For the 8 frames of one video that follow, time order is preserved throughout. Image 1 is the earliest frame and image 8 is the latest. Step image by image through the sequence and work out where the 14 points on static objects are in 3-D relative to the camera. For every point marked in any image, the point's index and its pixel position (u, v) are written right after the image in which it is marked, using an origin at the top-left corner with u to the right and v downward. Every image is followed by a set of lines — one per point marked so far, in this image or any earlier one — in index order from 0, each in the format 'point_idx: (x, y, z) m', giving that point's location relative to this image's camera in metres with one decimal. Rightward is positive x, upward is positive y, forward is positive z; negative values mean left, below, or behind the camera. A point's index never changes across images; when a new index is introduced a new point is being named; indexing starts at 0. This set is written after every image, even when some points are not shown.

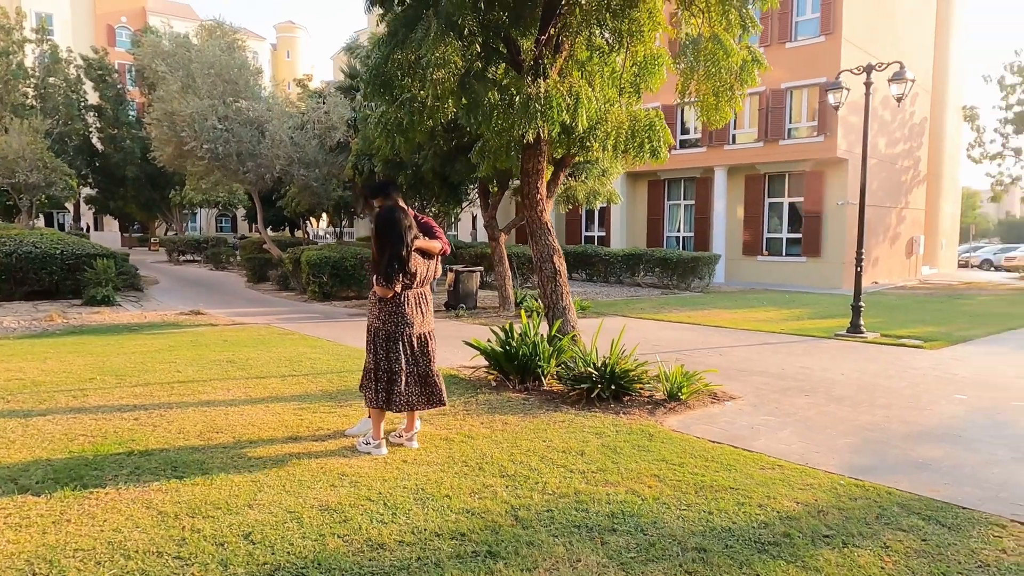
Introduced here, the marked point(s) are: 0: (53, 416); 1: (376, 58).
0: (-3.7, -1.0, +5.5) m
1: (-1.4, +2.4, +7.0) m
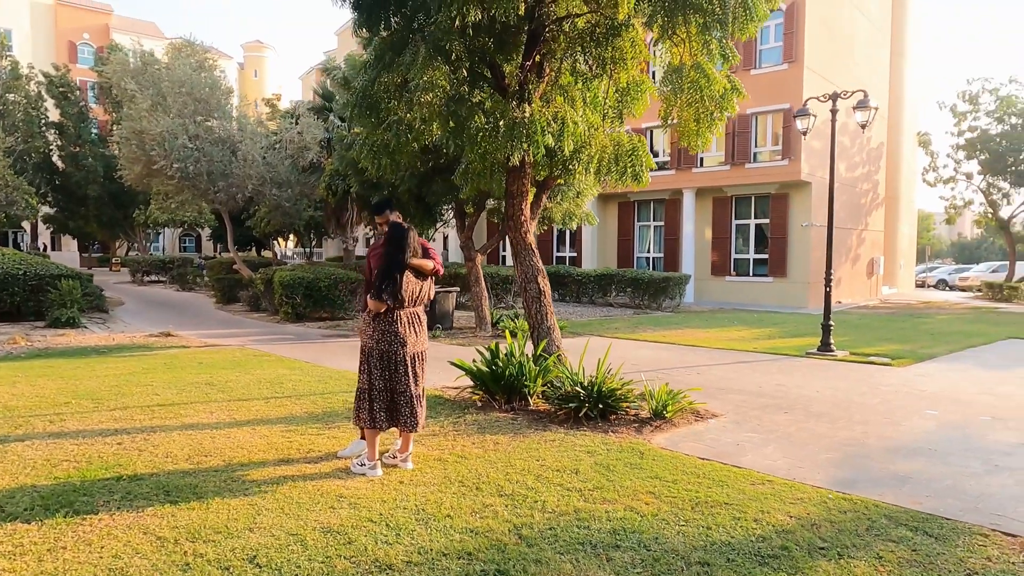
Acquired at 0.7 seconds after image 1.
0: (-3.8, -1.2, +5.3) m
1: (-1.6, +2.1, +7.0) m
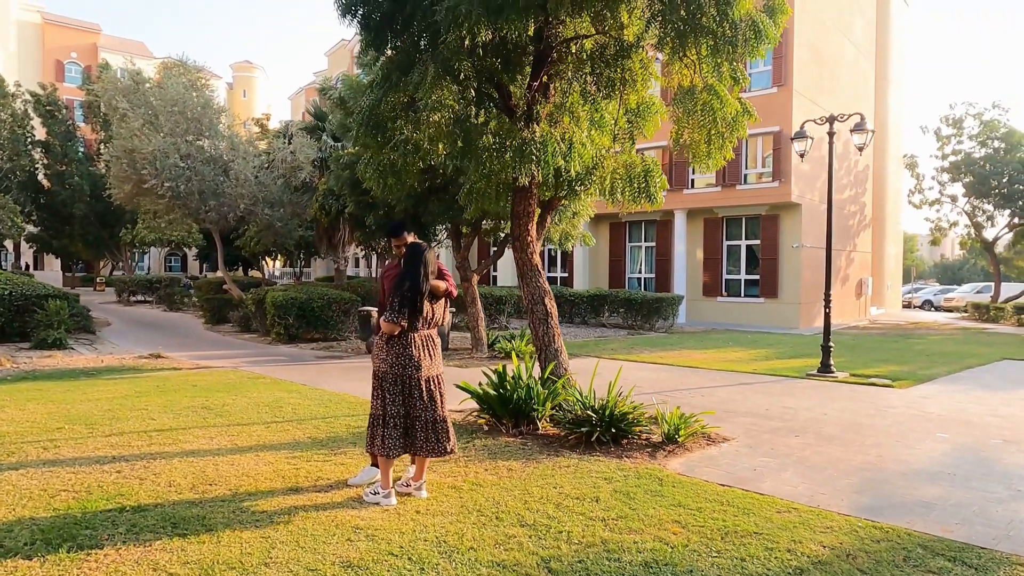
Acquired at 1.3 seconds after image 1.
0: (-3.6, -1.4, +5.1) m
1: (-1.5, +1.9, +7.0) m
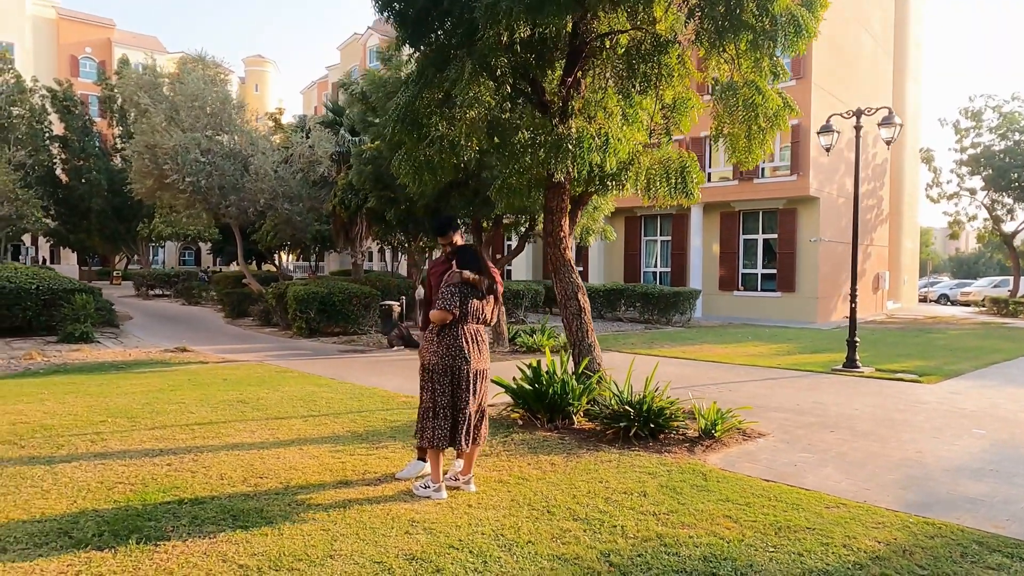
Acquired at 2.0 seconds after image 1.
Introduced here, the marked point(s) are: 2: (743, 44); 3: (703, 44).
0: (-3.3, -1.3, +5.2) m
1: (-1.1, +2.0, +7.0) m
2: (+2.1, +2.2, +6.1) m
3: (+1.8, +2.3, +6.3) m
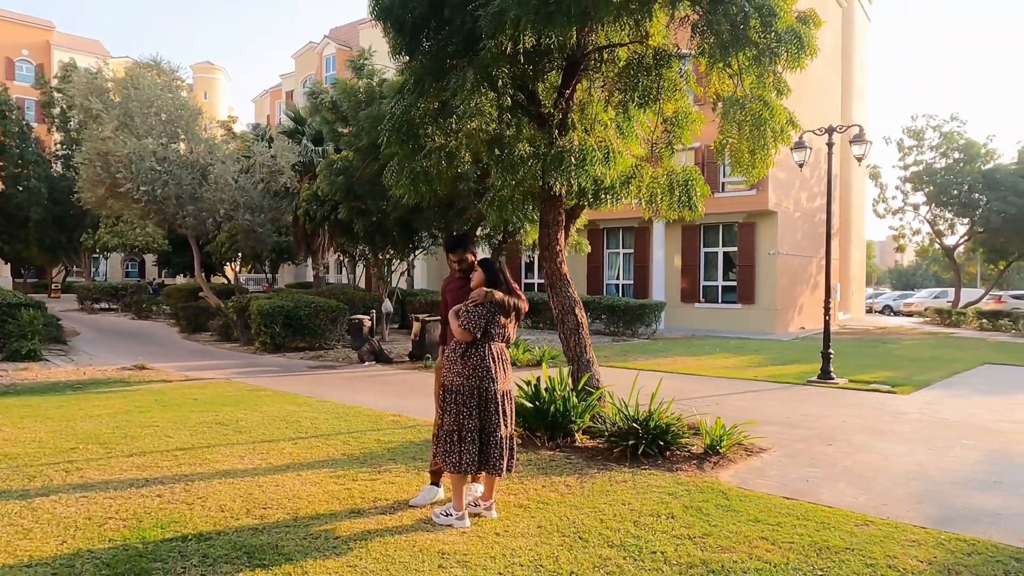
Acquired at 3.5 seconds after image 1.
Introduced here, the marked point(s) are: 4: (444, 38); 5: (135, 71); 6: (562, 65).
0: (-3.2, -1.5, +4.8) m
1: (-1.1, +1.8, +6.8) m
2: (+2.1, +2.0, +6.1) m
3: (+1.8, +2.1, +6.3) m
4: (-0.7, +2.4, +6.6) m
5: (-10.7, +6.2, +19.3) m
6: (+0.5, +2.2, +6.7) m
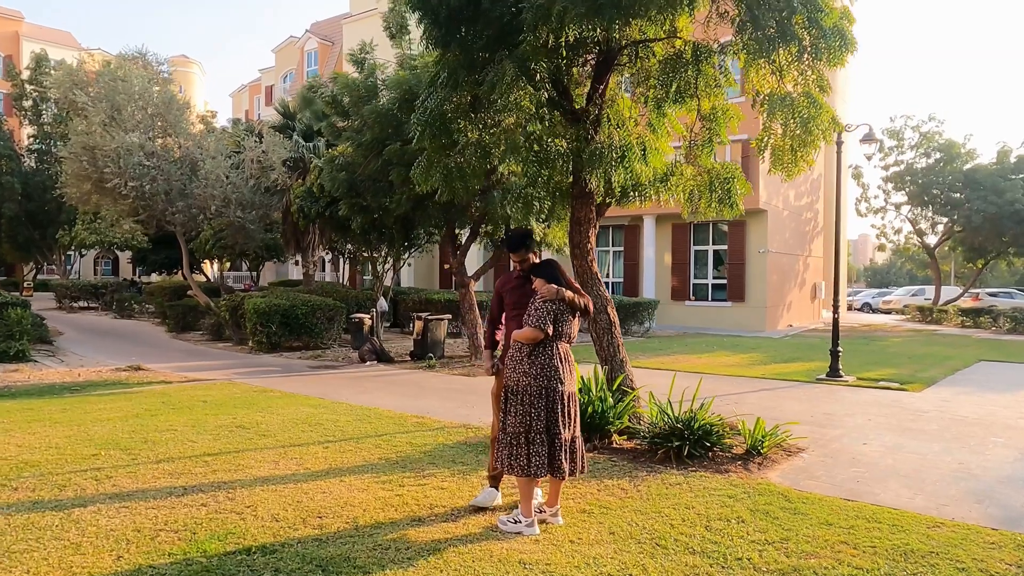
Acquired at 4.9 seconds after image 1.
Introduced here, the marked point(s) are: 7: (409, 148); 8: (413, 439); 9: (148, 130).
0: (-2.8, -1.5, +4.5) m
1: (-0.8, +1.8, +6.6) m
2: (+2.5, +2.1, +6.0) m
3: (+2.2, +2.1, +6.2) m
4: (-0.3, +2.4, +6.4) m
5: (-10.8, +6.2, +18.7) m
6: (+0.8, +2.2, +6.6) m
7: (-1.9, +2.6, +12.5) m
8: (-1.0, -1.5, +6.7) m
9: (-9.4, +4.1, +17.5) m
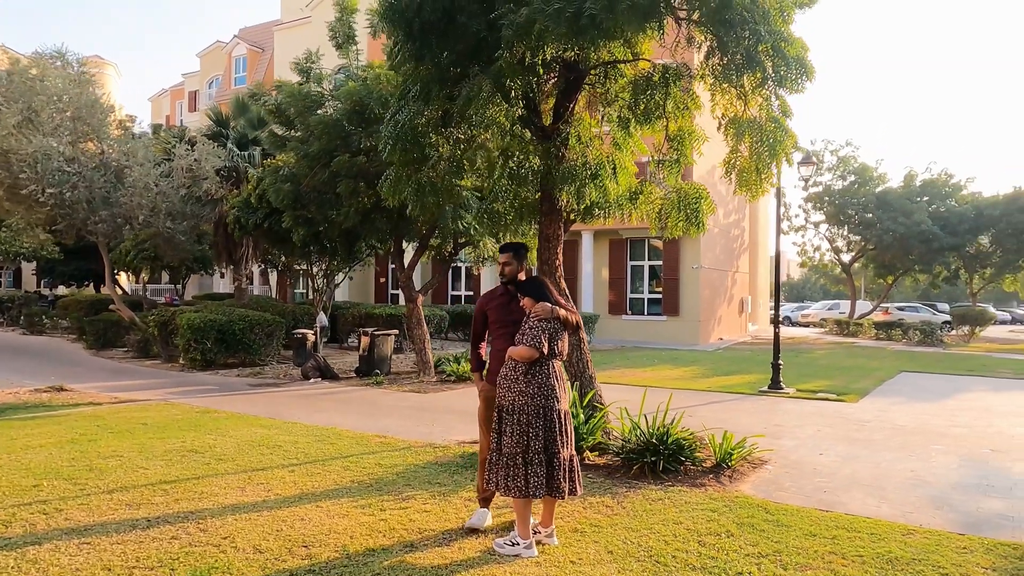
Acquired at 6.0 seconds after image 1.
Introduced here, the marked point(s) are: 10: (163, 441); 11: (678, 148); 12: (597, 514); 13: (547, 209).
0: (-2.8, -1.6, +4.2) m
1: (-1.1, +1.7, +6.5) m
2: (+2.2, +1.9, +6.3) m
3: (+1.9, +2.0, +6.4) m
4: (-0.6, +2.3, +6.3) m
5: (-12.3, +5.8, +17.6) m
6: (+0.6, +2.0, +6.6) m
7: (-2.8, +2.3, +12.3) m
8: (-1.3, -1.6, +6.5) m
9: (-10.8, +3.8, +16.5) m
10: (-3.8, -1.6, +7.3) m
11: (+1.7, +1.5, +7.3) m
12: (+0.6, -1.6, +4.8) m
13: (+0.4, +0.8, +7.0) m
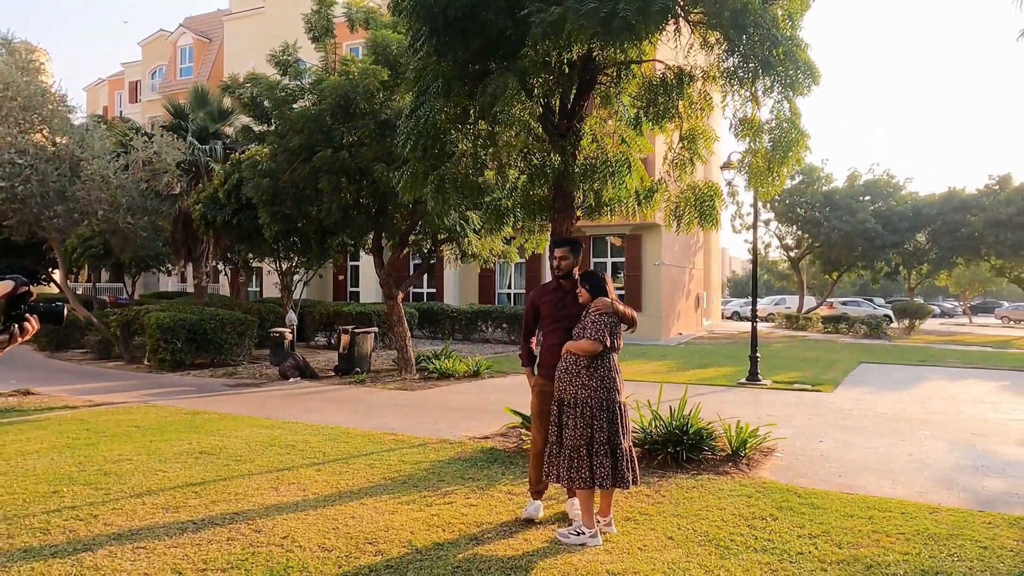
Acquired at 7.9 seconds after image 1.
0: (-2.4, -1.6, +4.0) m
1: (-0.9, +1.7, +6.5) m
2: (+2.4, +2.0, +6.5) m
3: (+2.1, +2.0, +6.6) m
4: (-0.4, +2.3, +6.4) m
5: (-12.9, +5.9, +16.6) m
6: (+0.7, +2.1, +6.8) m
7: (-3.0, +2.4, +12.1) m
8: (-1.1, -1.6, +6.5) m
9: (-11.3, +3.8, +15.6) m
10: (-3.6, -1.6, +7.0) m
11: (+1.8, +1.6, +7.5) m
12: (+0.9, -1.6, +5.0) m
13: (+0.5, +0.9, +7.1) m
